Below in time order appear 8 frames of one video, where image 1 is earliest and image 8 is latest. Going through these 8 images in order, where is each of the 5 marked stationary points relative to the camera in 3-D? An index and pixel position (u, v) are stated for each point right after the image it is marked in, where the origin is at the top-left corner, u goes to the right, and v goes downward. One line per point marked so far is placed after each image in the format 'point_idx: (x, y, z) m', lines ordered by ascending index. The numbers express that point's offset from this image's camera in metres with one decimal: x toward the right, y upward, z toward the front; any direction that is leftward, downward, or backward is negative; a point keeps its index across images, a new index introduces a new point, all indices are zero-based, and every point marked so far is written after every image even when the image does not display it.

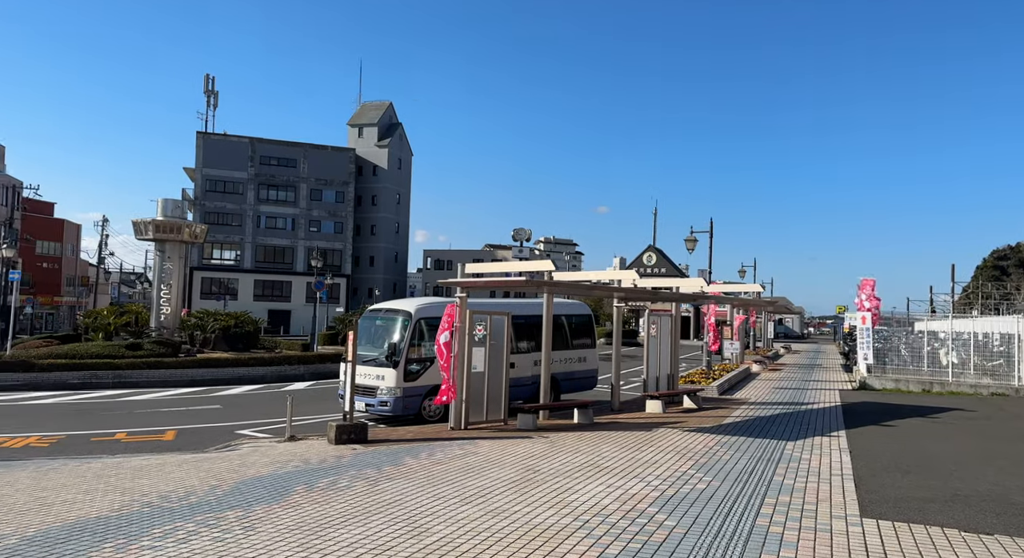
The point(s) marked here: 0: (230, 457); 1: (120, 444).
0: (-3.0, -1.9, +8.3) m
1: (-4.9, -2.0, +9.7) m
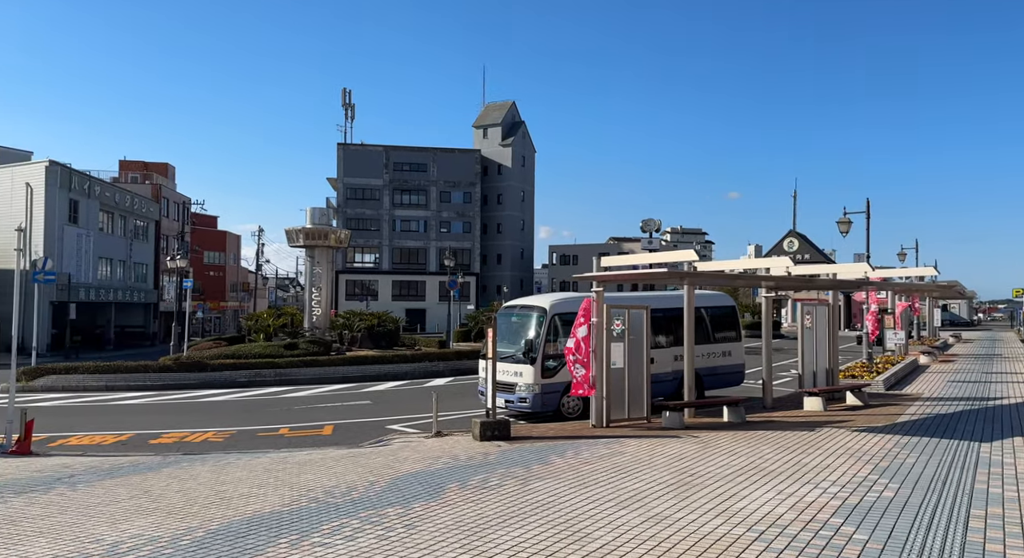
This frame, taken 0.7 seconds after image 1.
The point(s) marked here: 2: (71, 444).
0: (-1.4, -1.9, +8.6) m
1: (-3.0, -2.1, +10.4) m
2: (-6.3, -2.3, +11.2) m
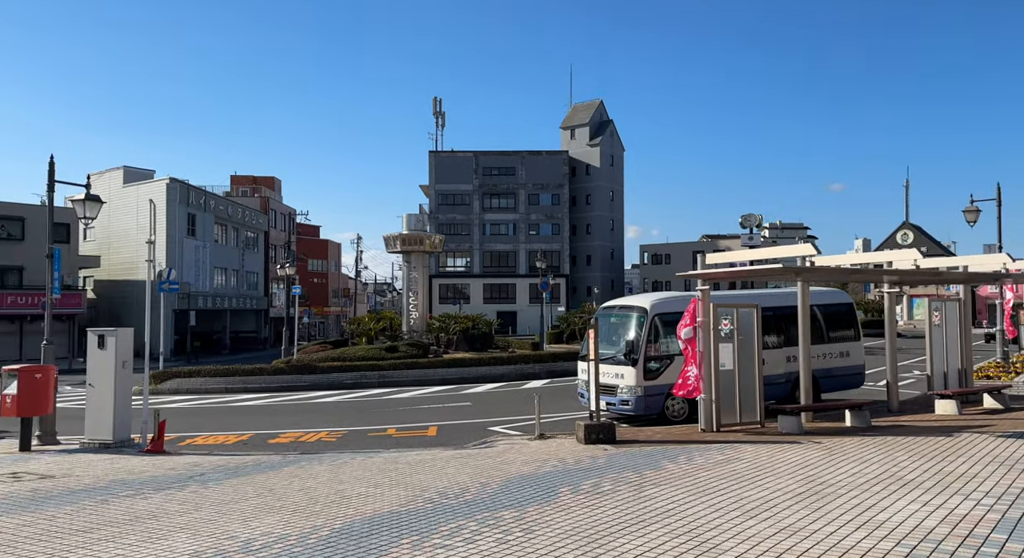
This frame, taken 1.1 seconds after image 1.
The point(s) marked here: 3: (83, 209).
0: (-0.2, -2.0, +8.7) m
1: (-1.6, -2.1, +10.6) m
2: (-4.8, -2.5, +11.9) m
3: (-7.6, +1.3, +13.8) m
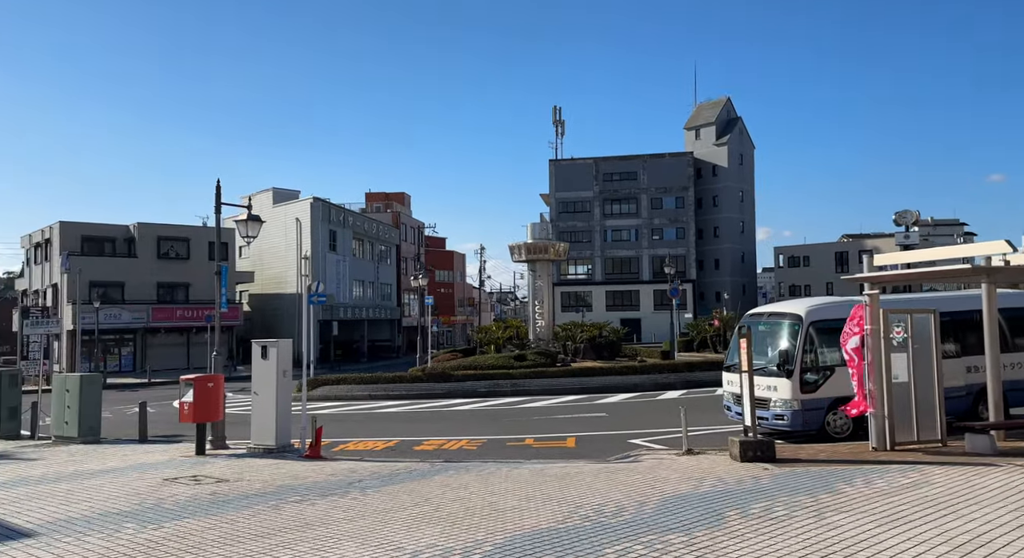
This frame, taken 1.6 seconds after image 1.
0: (+1.4, -2.1, +8.5) m
1: (+0.4, -2.3, +10.7) m
2: (-2.5, -2.7, +12.5) m
3: (-5.1, +1.0, +14.8) m
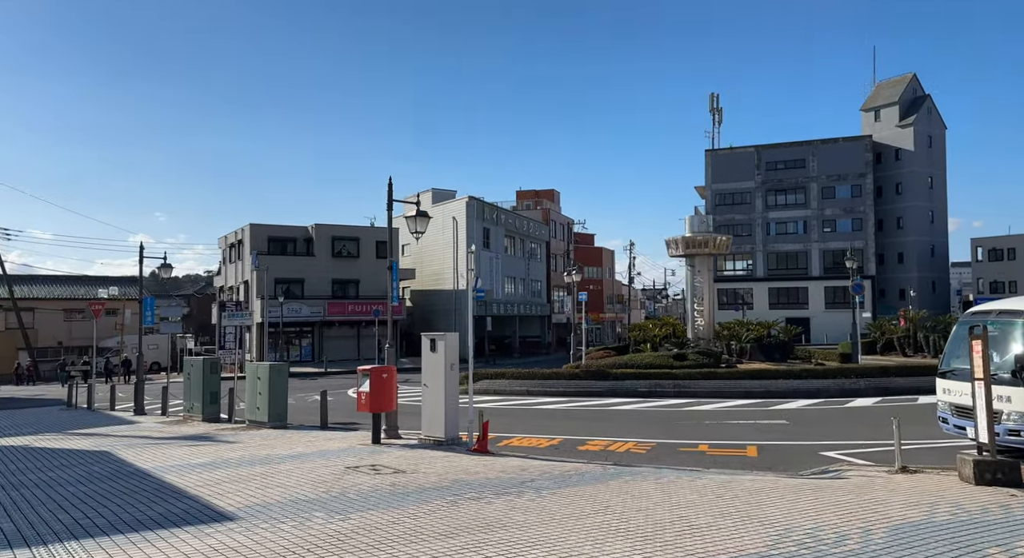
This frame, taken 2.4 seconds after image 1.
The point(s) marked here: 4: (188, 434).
0: (+3.2, -2.0, +7.8) m
1: (+2.6, -2.2, +10.1) m
2: (+0.2, -2.6, +12.4) m
3: (-1.9, +1.1, +15.3) m
4: (-7.4, -3.5, +18.0) m
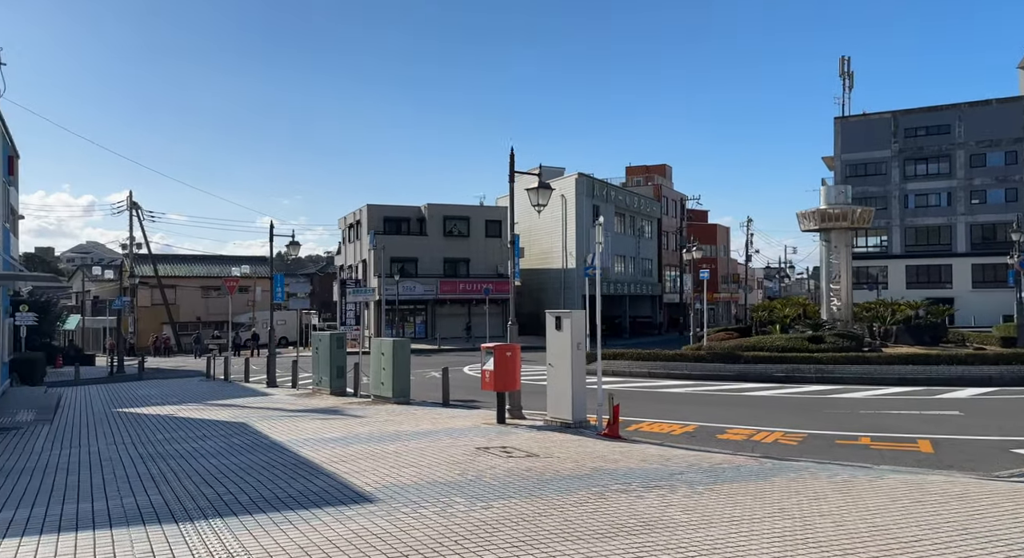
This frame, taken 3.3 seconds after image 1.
0: (+4.5, -1.8, +6.9) m
1: (+4.3, -2.0, +9.2) m
2: (+2.1, -2.3, +11.9) m
3: (+0.5, +1.5, +14.9) m
4: (-4.6, -3.0, +18.5) m
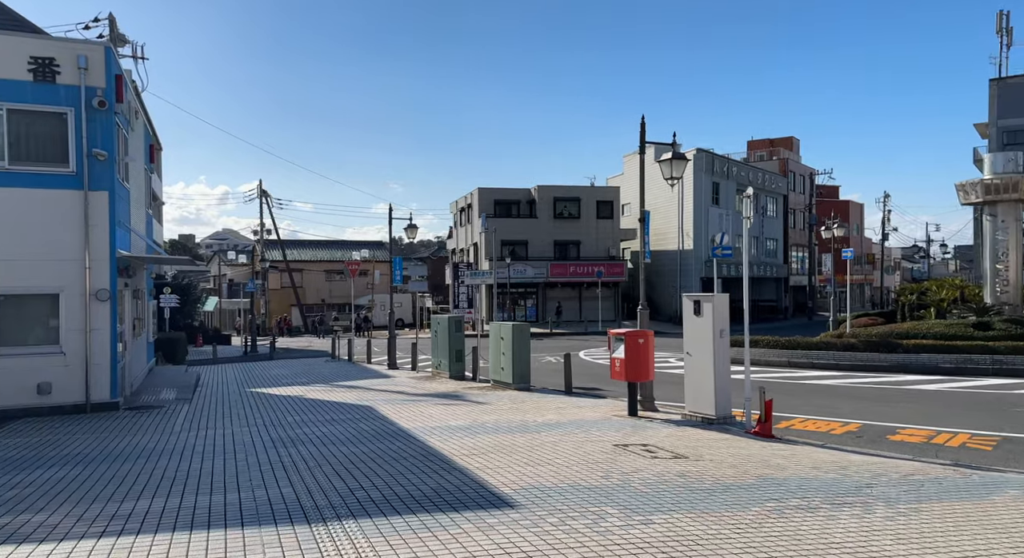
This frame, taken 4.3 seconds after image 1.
0: (+5.7, -1.7, +5.4) m
1: (+5.8, -1.8, +7.8) m
2: (+4.0, -2.0, +10.7) m
3: (+2.8, +1.8, +13.8) m
4: (-1.7, -2.6, +18.2) m
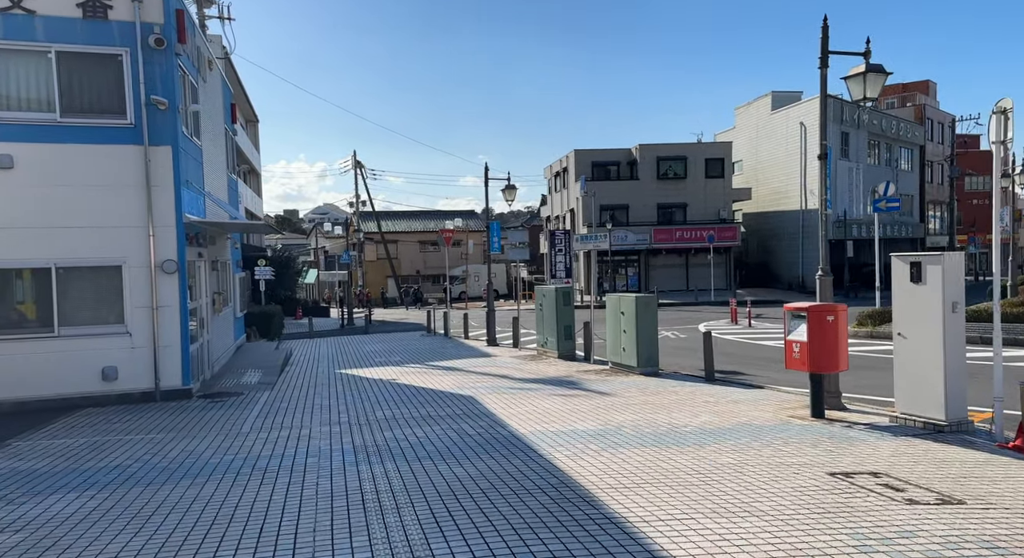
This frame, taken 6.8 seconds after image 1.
0: (+6.6, -1.4, +2.0) m
1: (+7.0, -1.4, +4.4) m
2: (+5.6, -1.6, +7.5) m
3: (+4.7, +2.4, +10.6) m
4: (+0.8, -1.9, +15.6) m
